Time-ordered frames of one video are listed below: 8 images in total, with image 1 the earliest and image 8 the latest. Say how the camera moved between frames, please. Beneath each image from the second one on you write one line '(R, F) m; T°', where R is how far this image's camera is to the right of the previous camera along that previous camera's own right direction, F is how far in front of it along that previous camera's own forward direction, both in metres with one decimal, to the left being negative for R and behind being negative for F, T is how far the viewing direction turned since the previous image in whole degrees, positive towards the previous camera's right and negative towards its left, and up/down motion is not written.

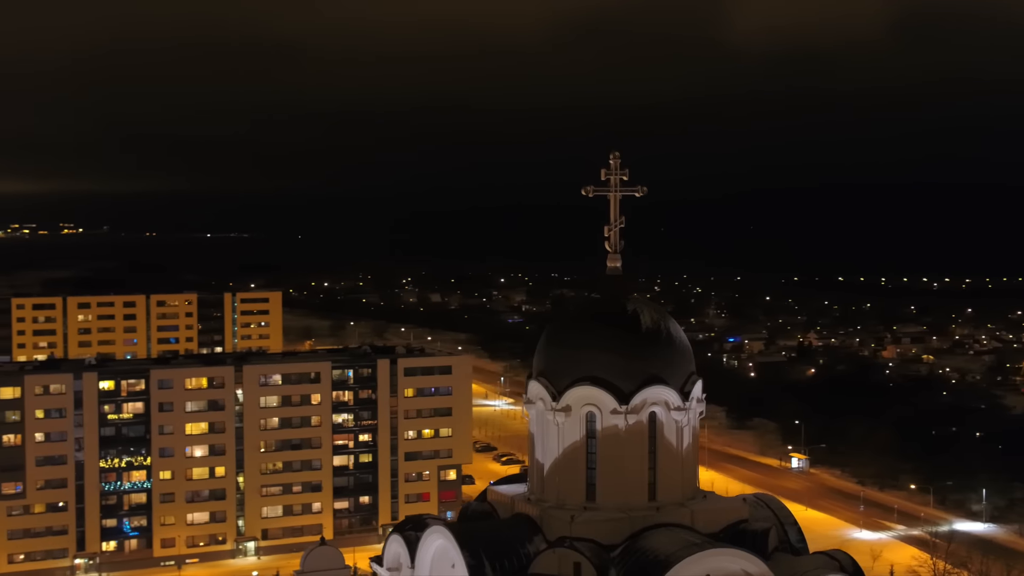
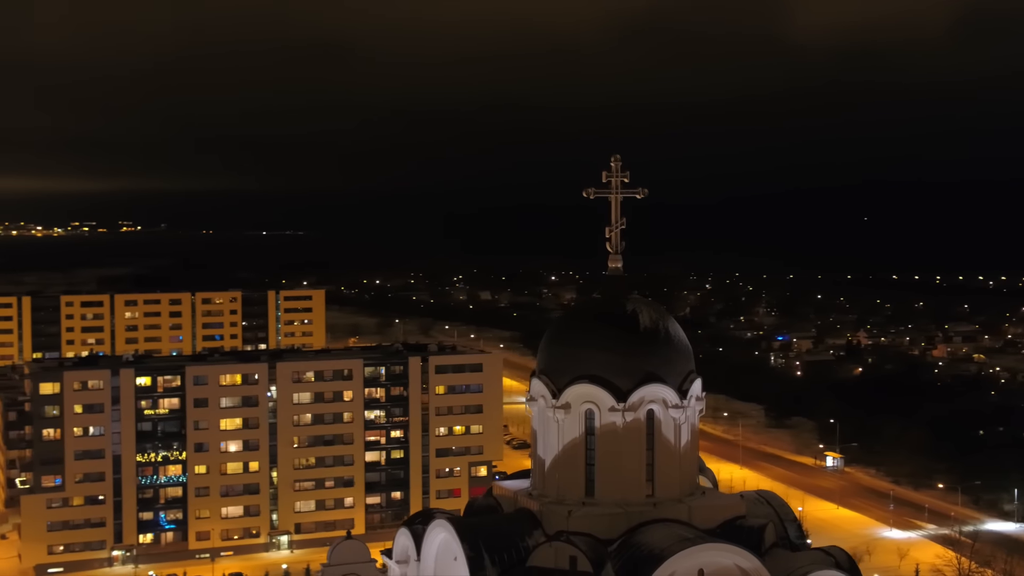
(+0.5, -0.3) m; -2°
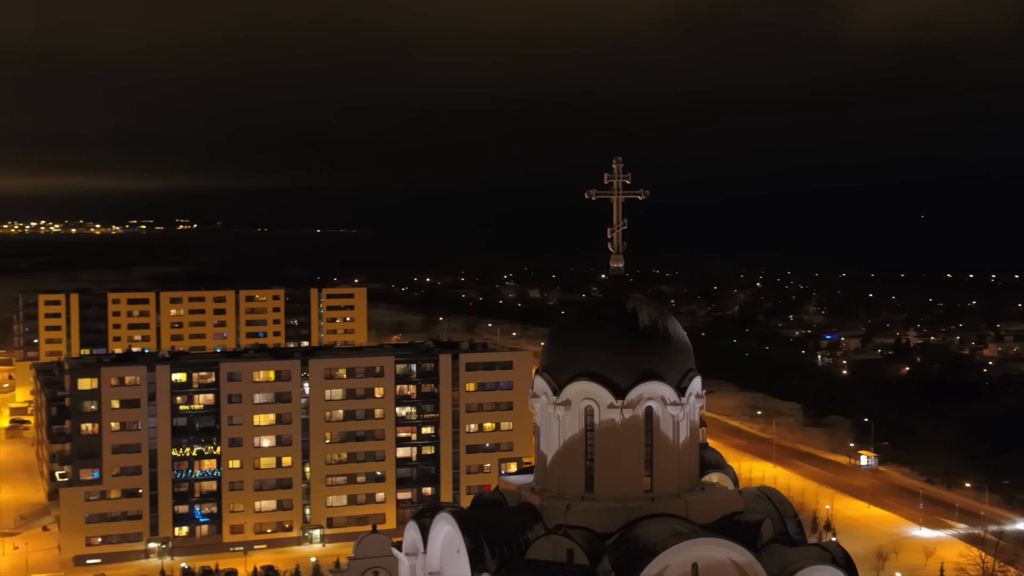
(+0.5, -0.3) m; -2°
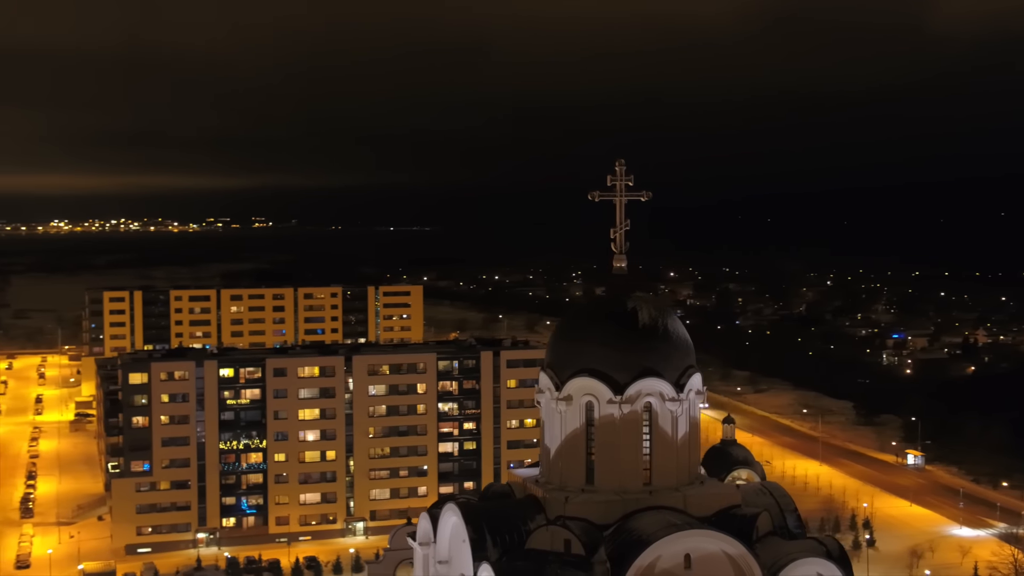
(+0.8, -0.5) m; -3°
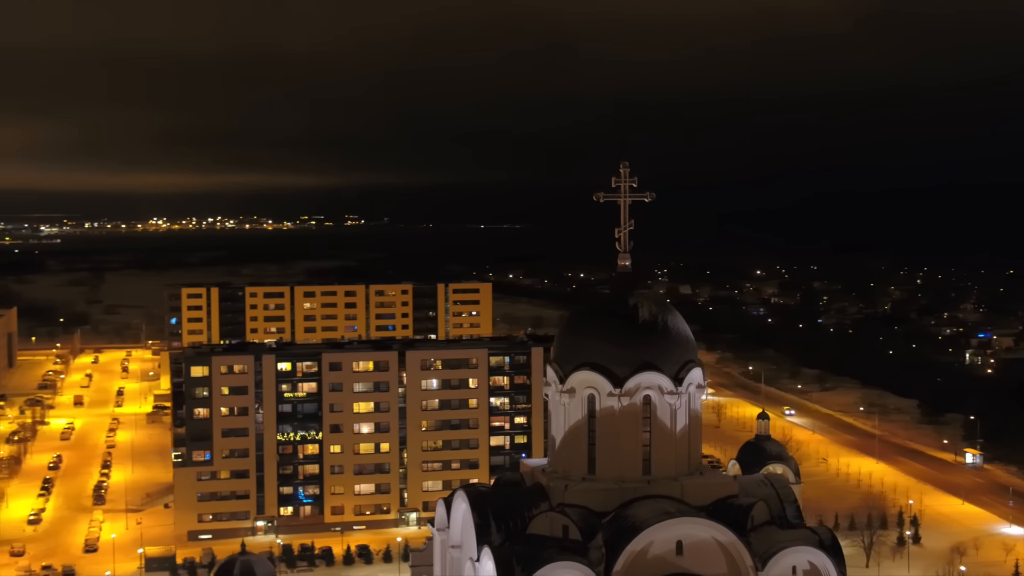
(+1.0, -0.7) m; -4°
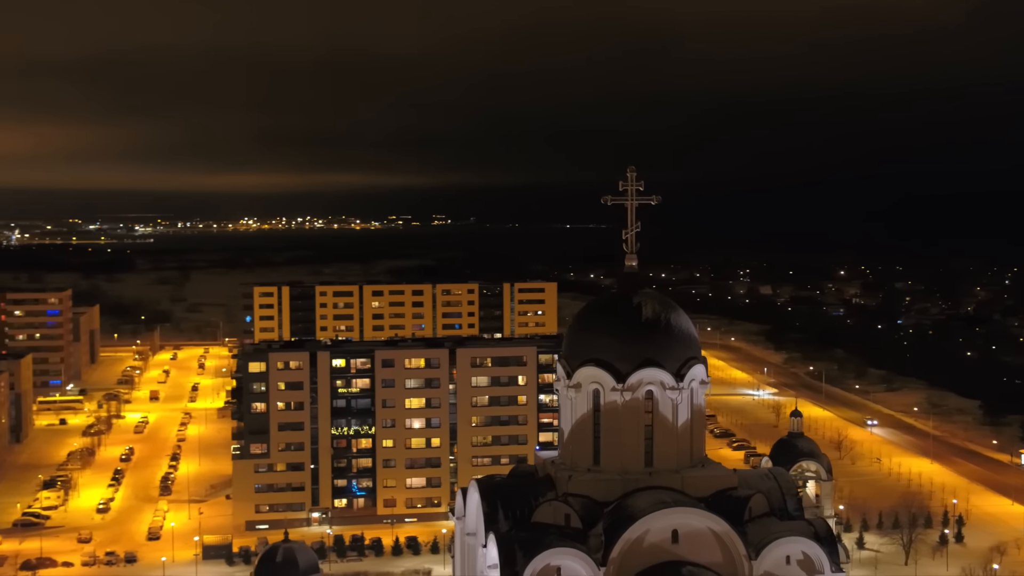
(+0.9, -0.7) m; -4°
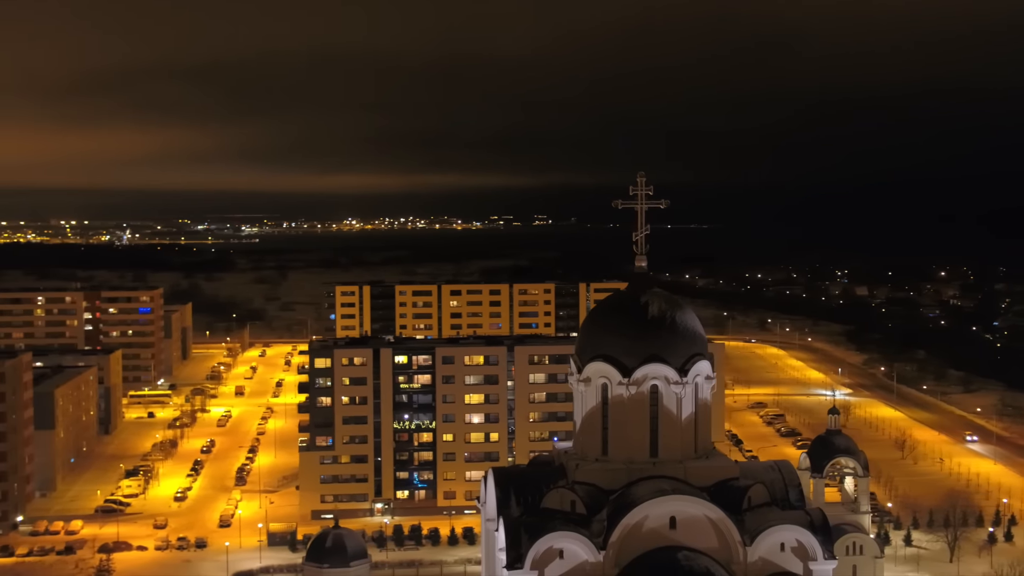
(+1.1, -0.9) m; -4°
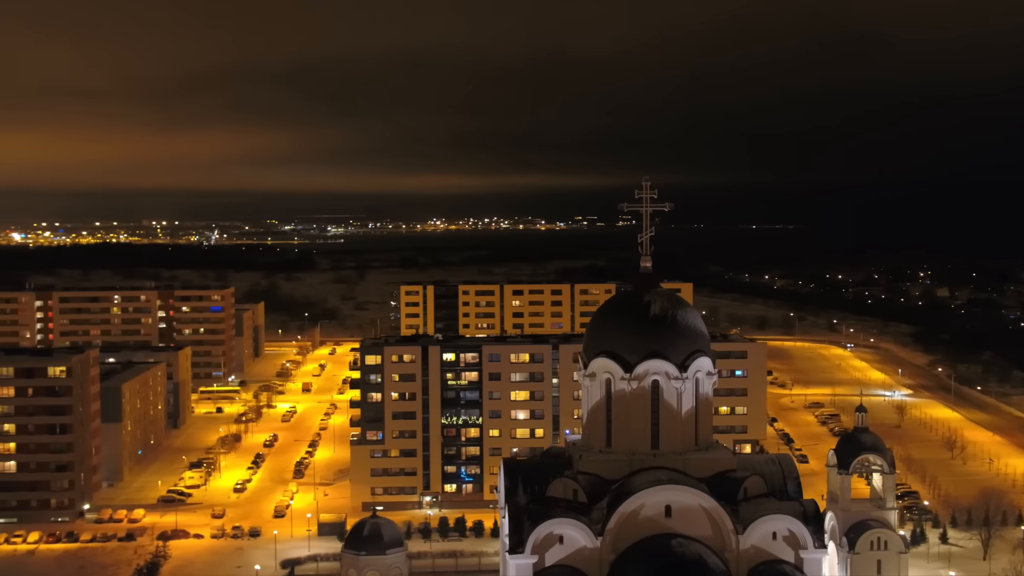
(+1.0, -0.8) m; -3°
